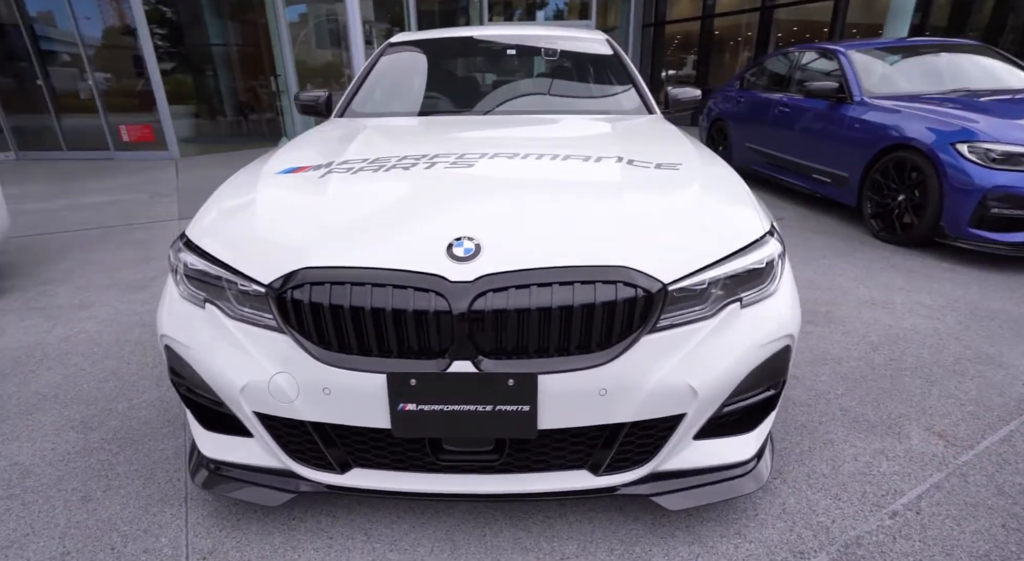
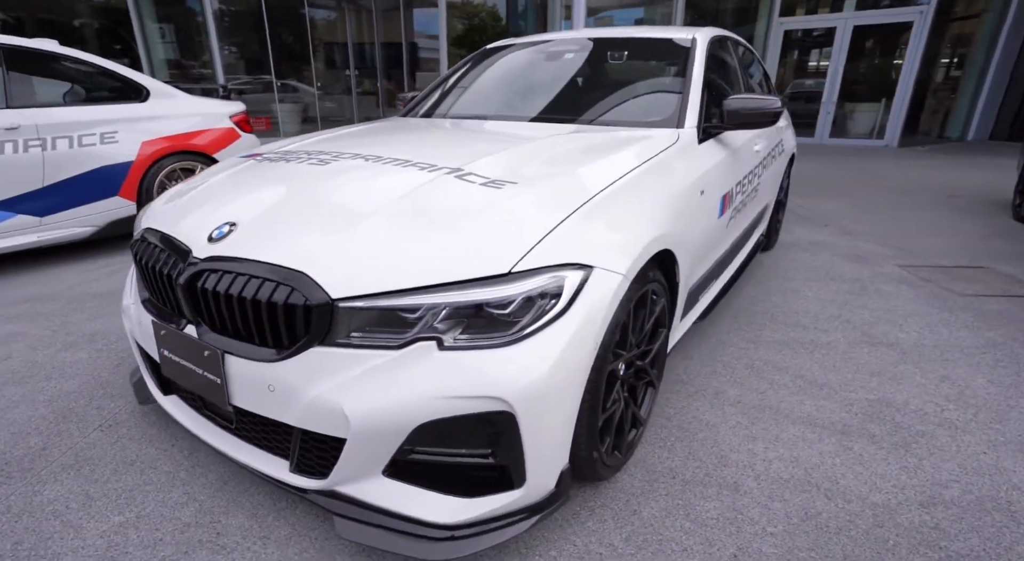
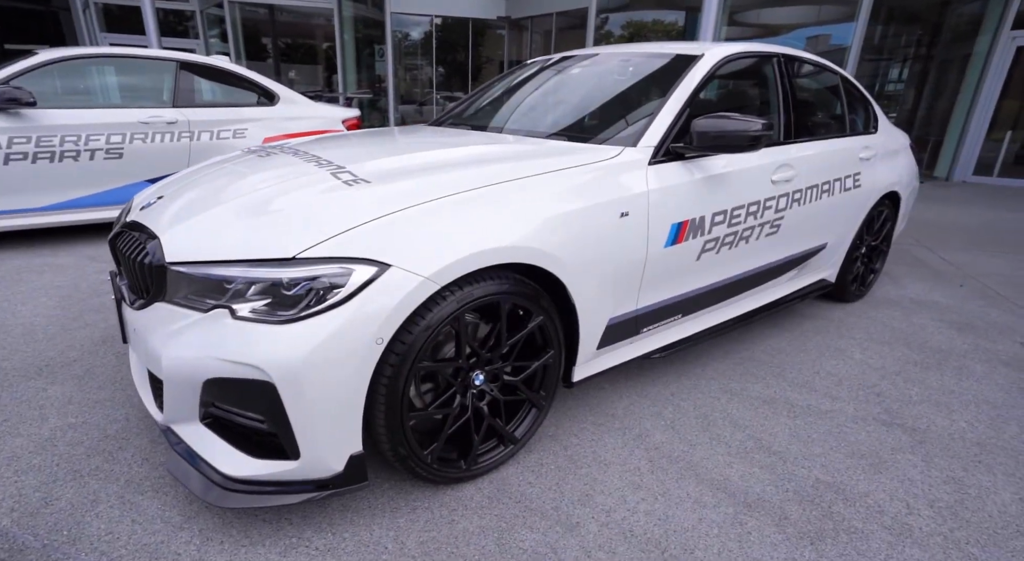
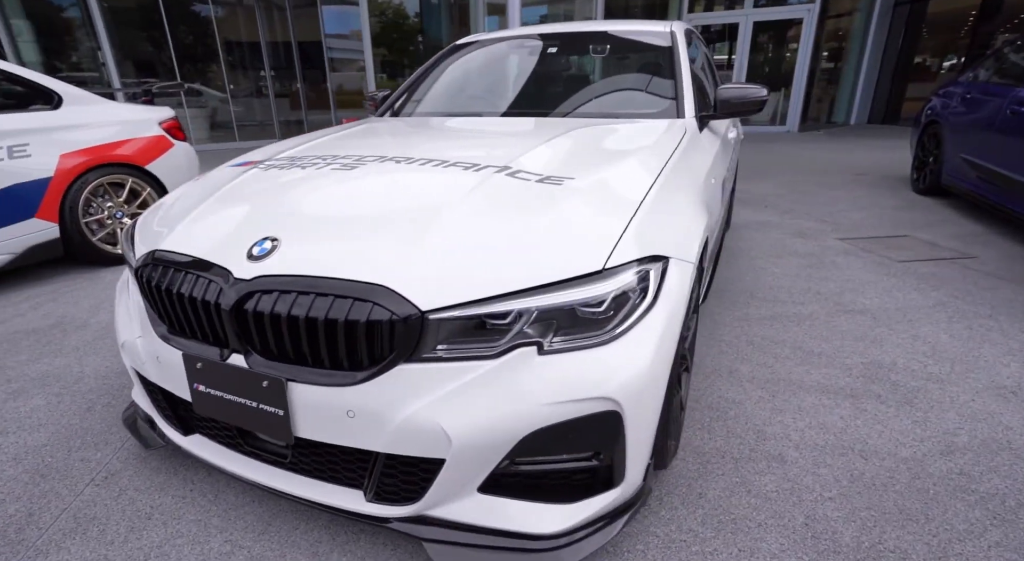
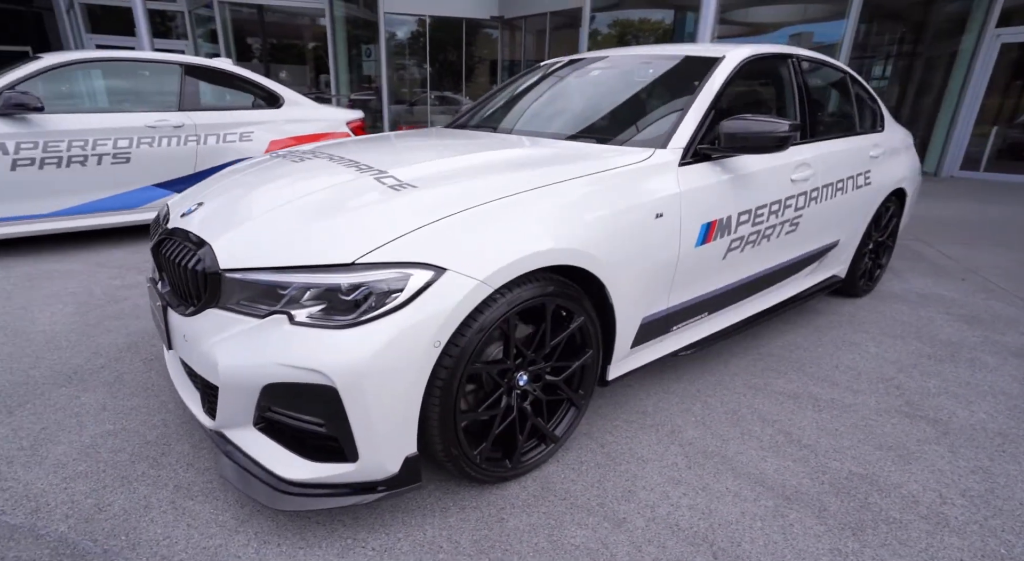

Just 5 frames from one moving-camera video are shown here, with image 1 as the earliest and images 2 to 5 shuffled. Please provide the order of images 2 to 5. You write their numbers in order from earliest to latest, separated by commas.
4, 2, 5, 3
